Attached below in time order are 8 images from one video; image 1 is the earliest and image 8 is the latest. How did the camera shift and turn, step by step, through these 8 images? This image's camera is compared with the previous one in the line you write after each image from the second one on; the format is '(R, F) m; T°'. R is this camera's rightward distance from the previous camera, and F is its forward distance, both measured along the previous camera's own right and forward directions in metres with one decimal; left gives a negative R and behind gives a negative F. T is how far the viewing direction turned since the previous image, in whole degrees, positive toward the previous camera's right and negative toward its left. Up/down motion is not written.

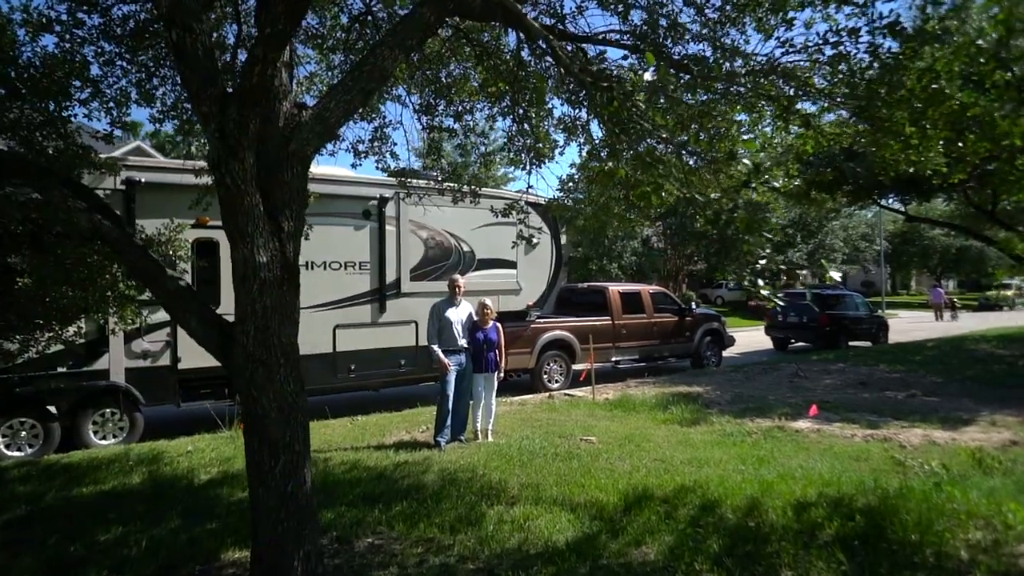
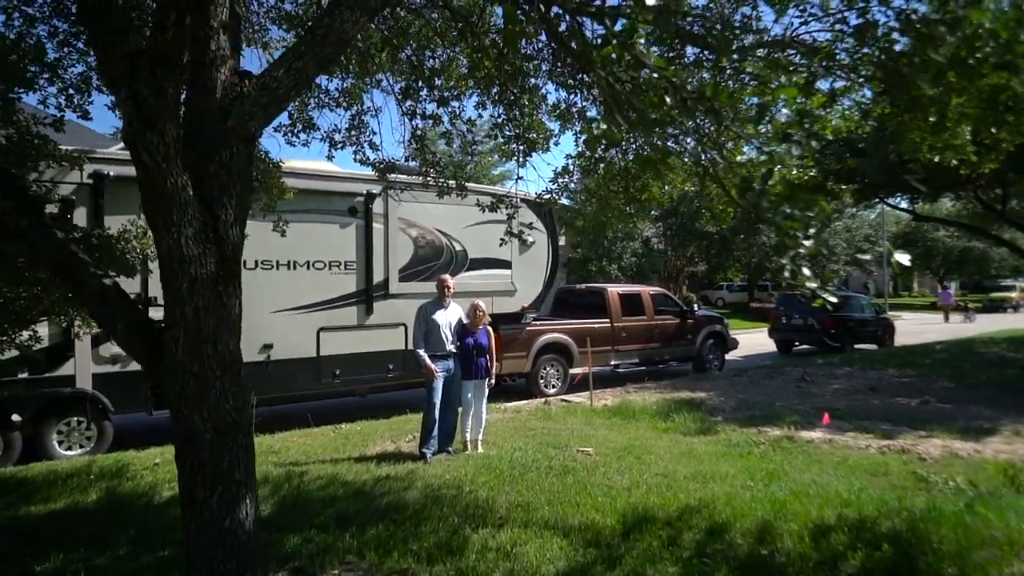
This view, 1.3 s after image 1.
(+0.1, +0.6) m; 0°
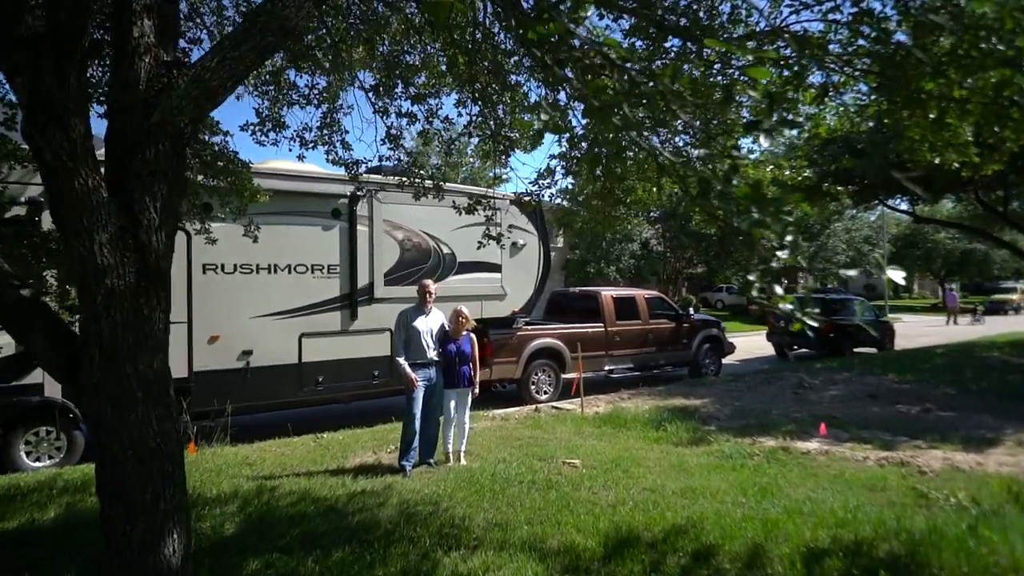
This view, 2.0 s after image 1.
(+0.2, +0.3) m; 0°
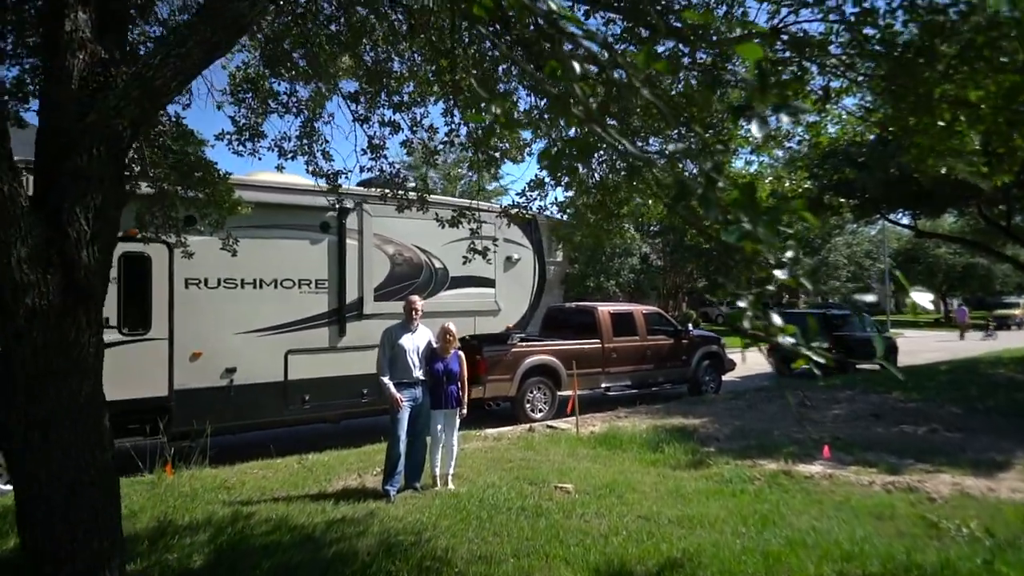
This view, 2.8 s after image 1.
(+0.1, +0.3) m; 0°
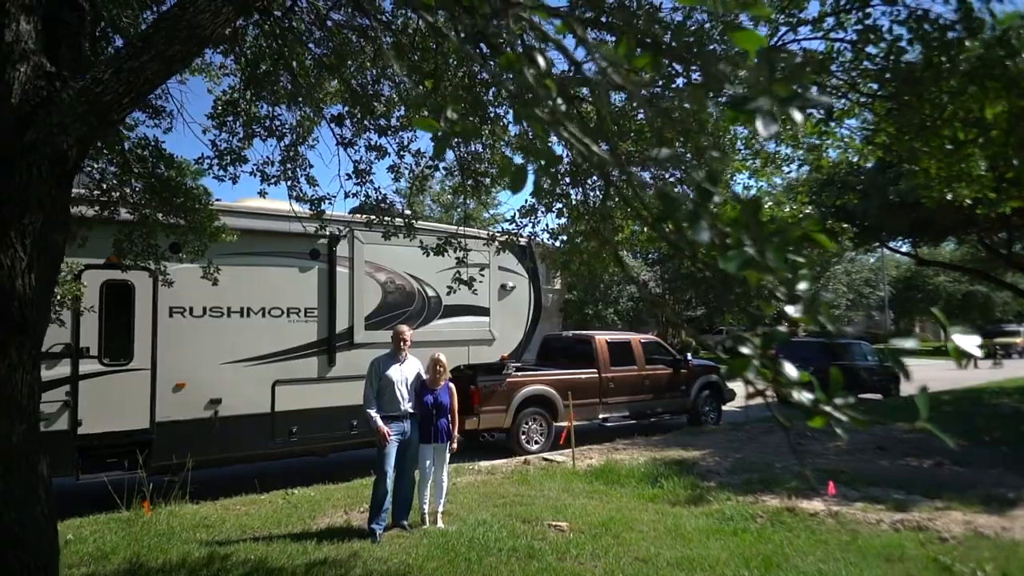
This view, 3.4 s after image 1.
(+0.1, +0.2) m; 0°
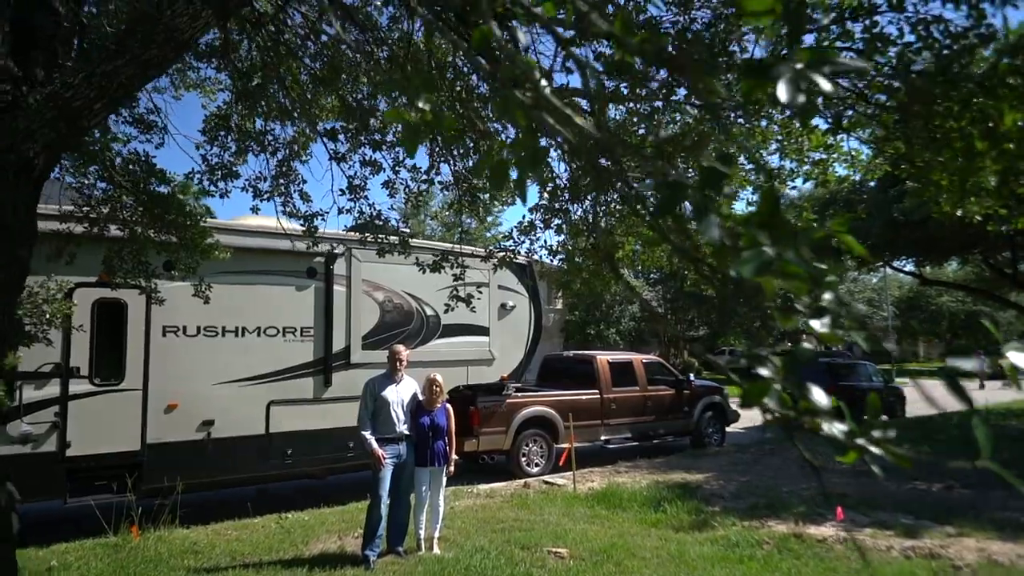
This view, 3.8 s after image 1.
(0.0, +0.2) m; 0°
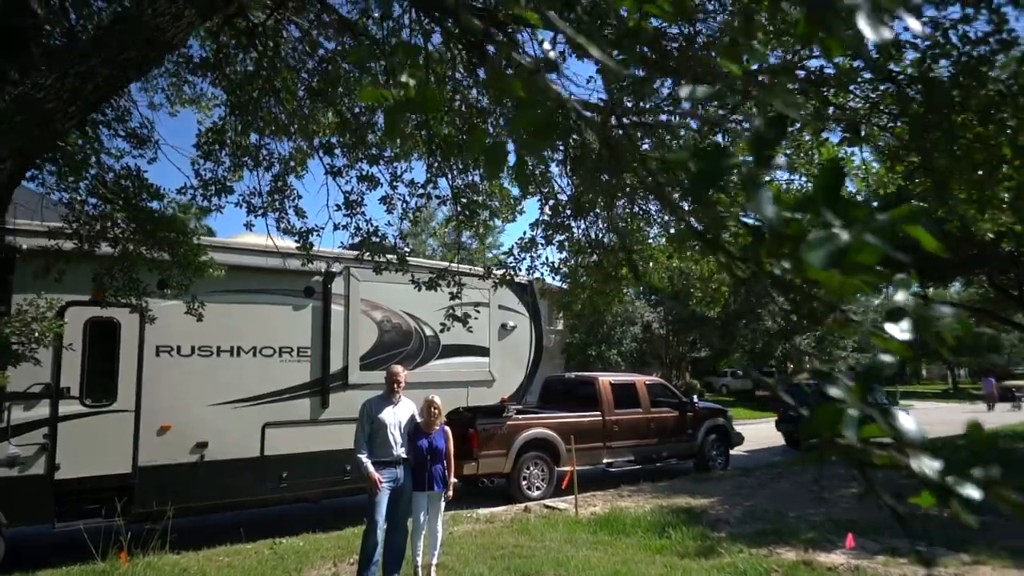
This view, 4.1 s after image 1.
(0.0, +0.2) m; 0°
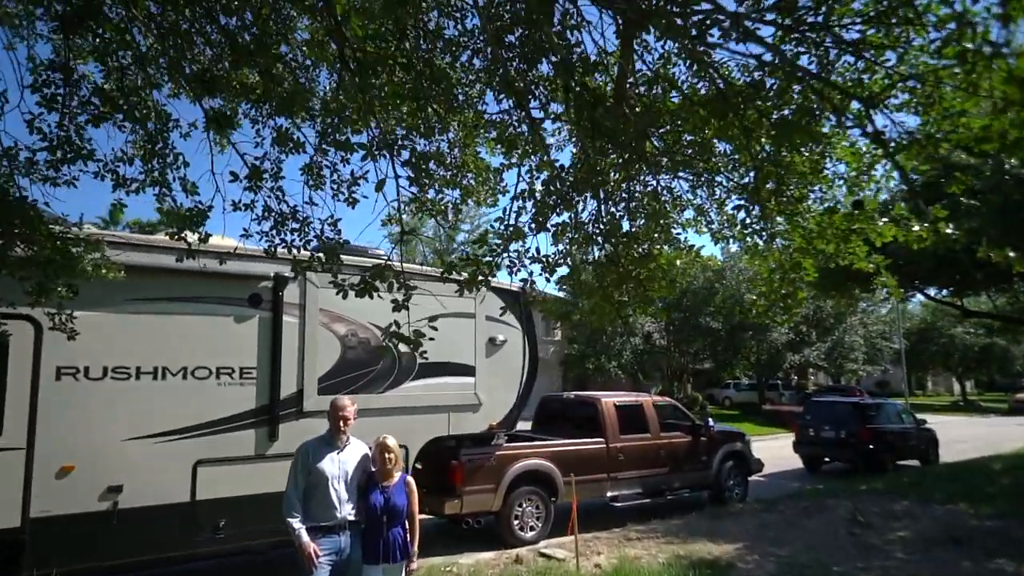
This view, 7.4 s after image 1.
(+0.1, +1.8) m; 0°
